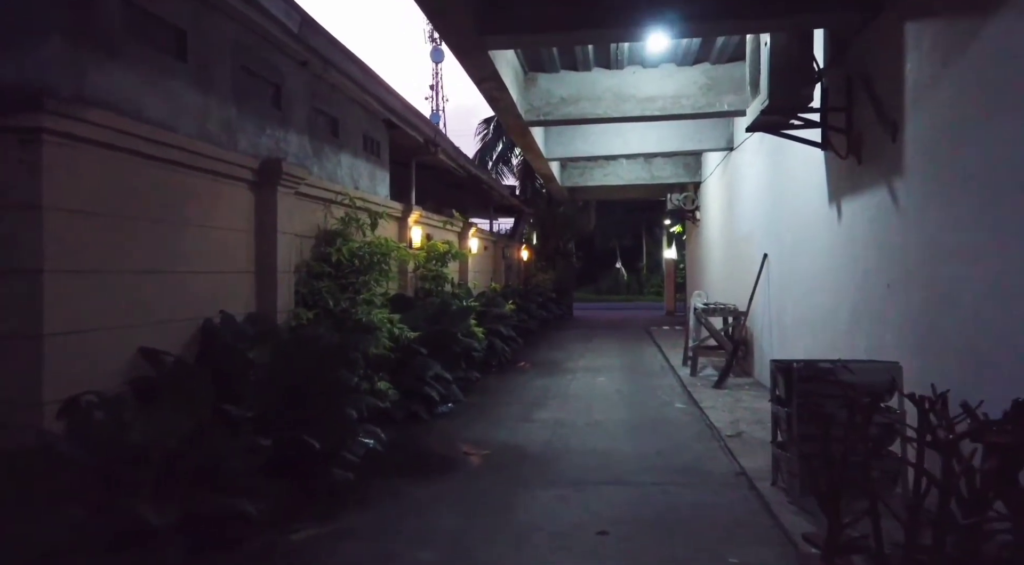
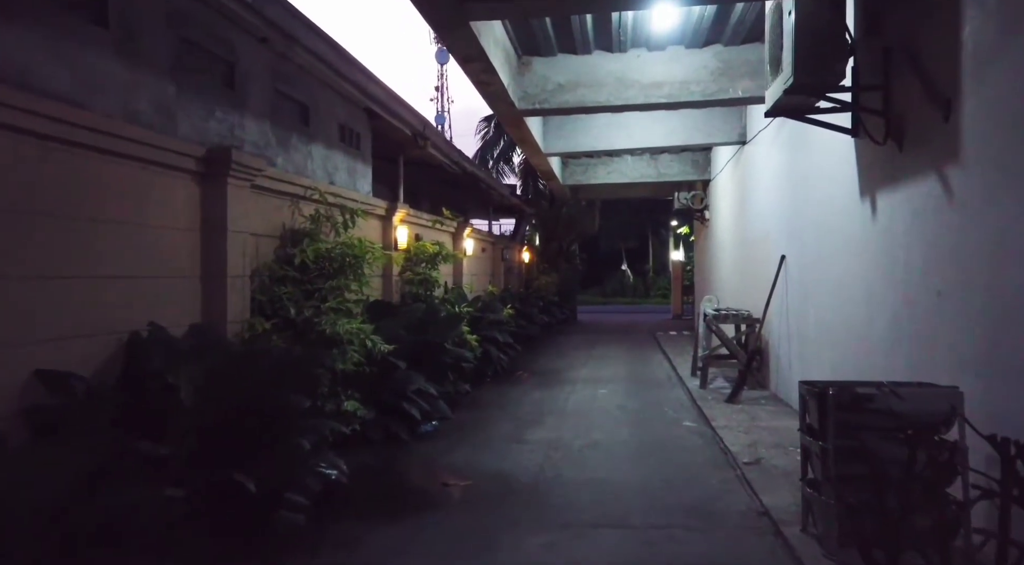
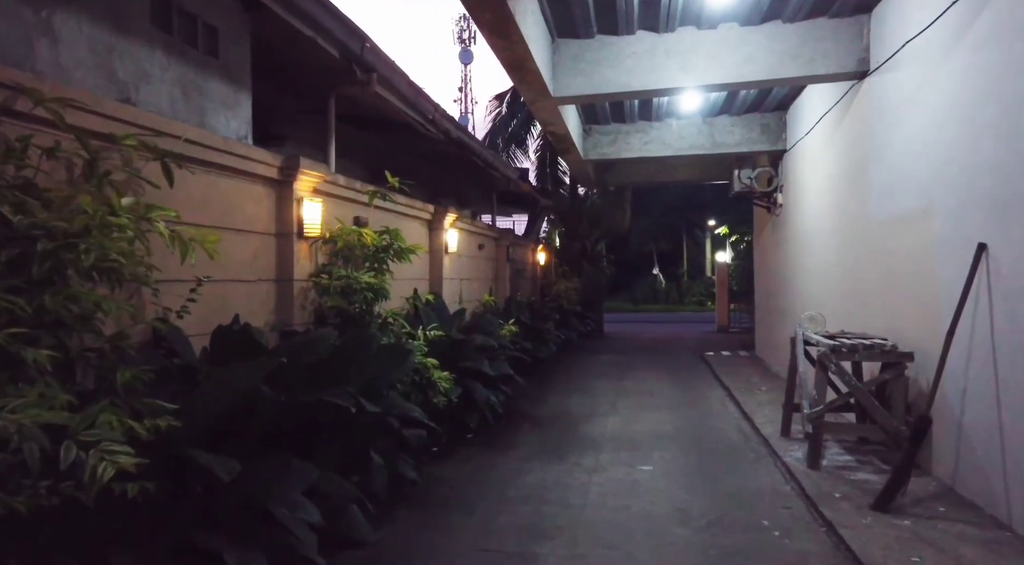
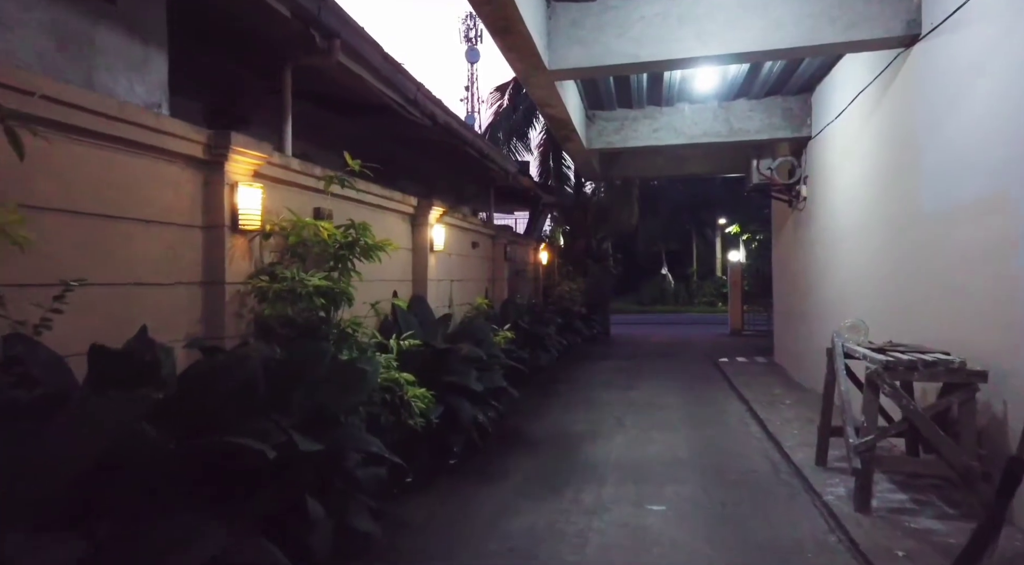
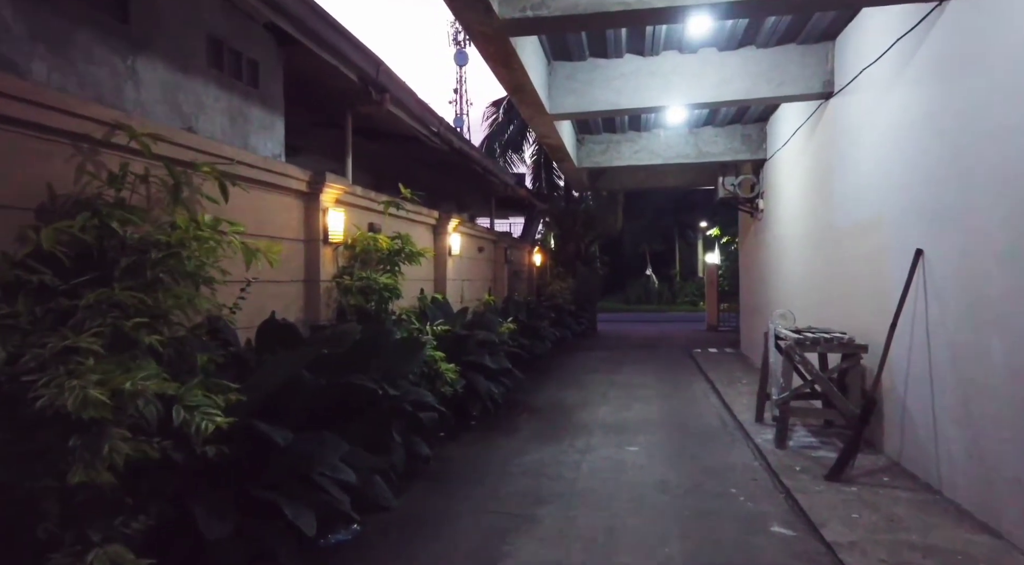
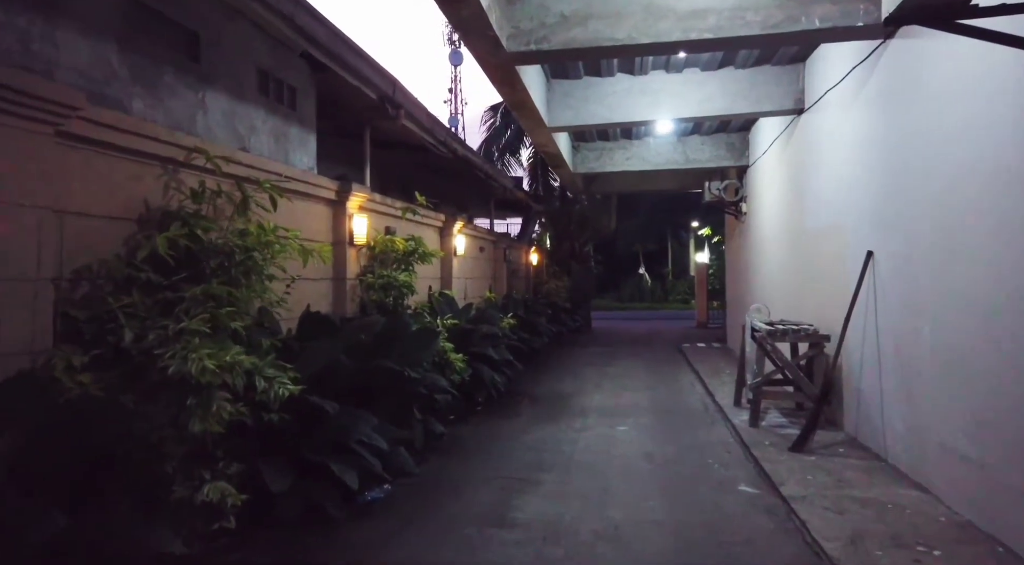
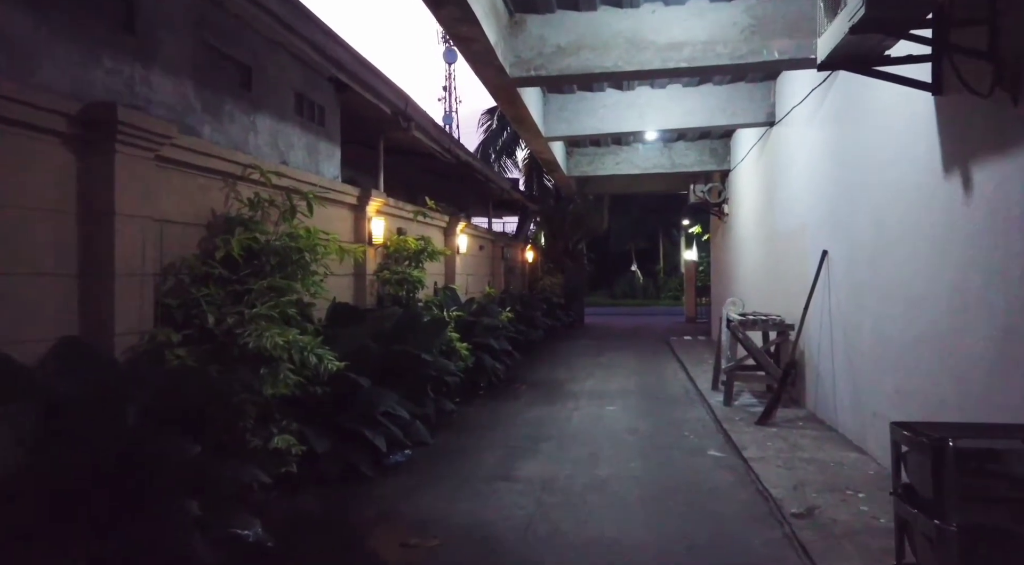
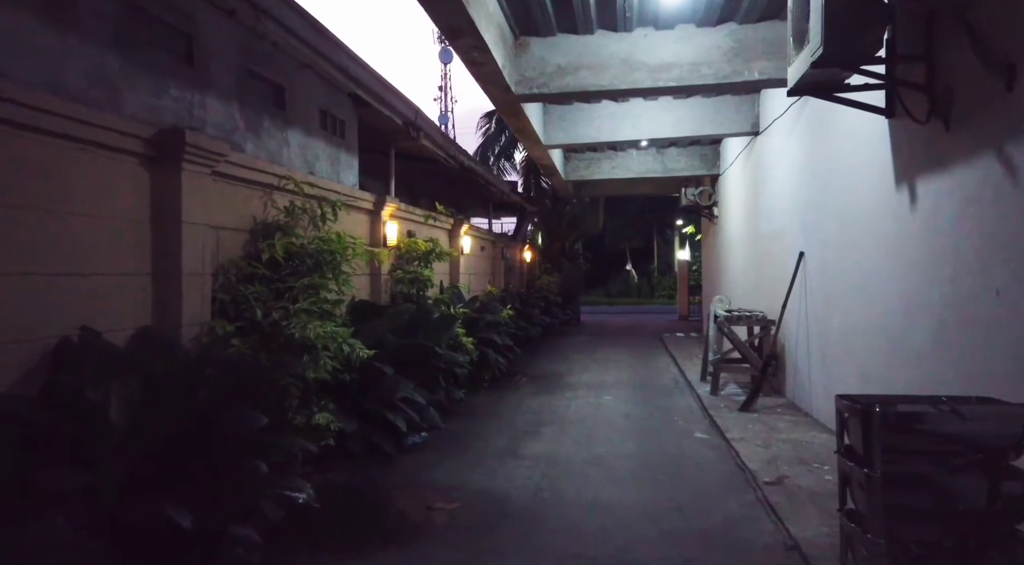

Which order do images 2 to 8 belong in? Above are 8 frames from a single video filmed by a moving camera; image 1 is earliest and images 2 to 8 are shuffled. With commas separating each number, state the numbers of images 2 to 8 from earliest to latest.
2, 8, 7, 6, 5, 3, 4
